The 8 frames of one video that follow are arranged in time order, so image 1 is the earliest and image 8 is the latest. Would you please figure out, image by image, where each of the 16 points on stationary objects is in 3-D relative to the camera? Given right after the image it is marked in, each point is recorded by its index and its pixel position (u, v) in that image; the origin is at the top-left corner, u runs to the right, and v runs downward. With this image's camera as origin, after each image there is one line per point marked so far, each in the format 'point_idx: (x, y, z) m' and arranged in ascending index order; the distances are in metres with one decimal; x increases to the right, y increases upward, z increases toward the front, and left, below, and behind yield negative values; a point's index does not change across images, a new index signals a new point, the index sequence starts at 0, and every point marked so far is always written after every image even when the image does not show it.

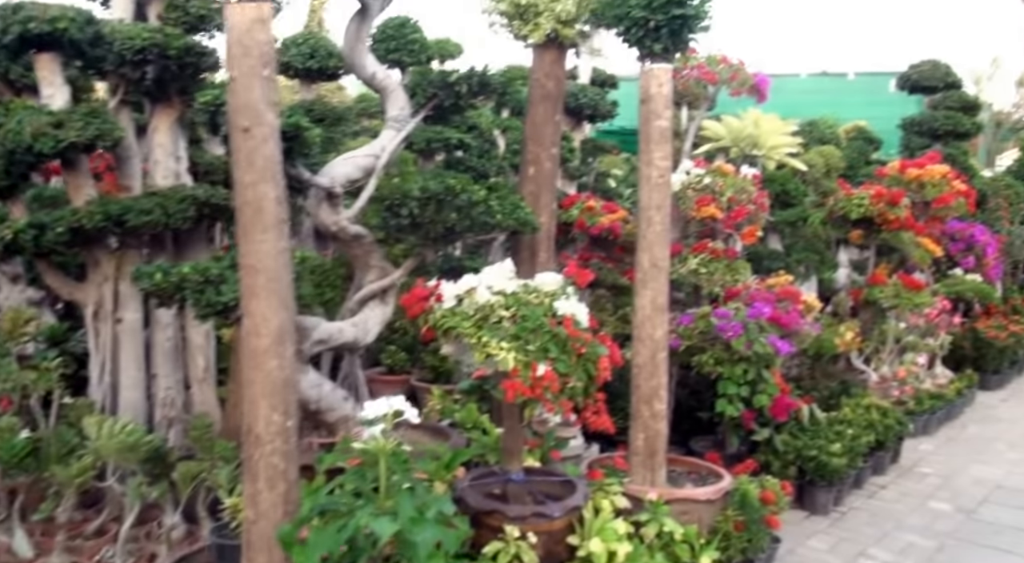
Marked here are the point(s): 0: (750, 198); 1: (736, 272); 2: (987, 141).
0: (+1.3, +0.4, +5.7) m
1: (+1.2, 0.0, +5.8) m
2: (+6.0, +1.7, +13.5) m
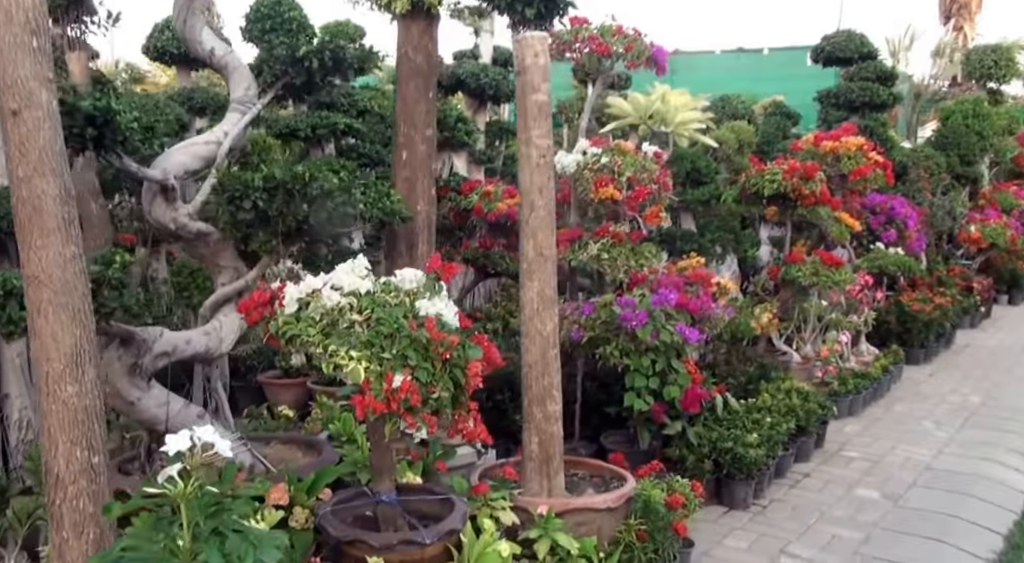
0: (+0.7, +0.5, +5.4) m
1: (+0.6, +0.1, +5.4) m
2: (+4.9, +2.1, +13.4) m
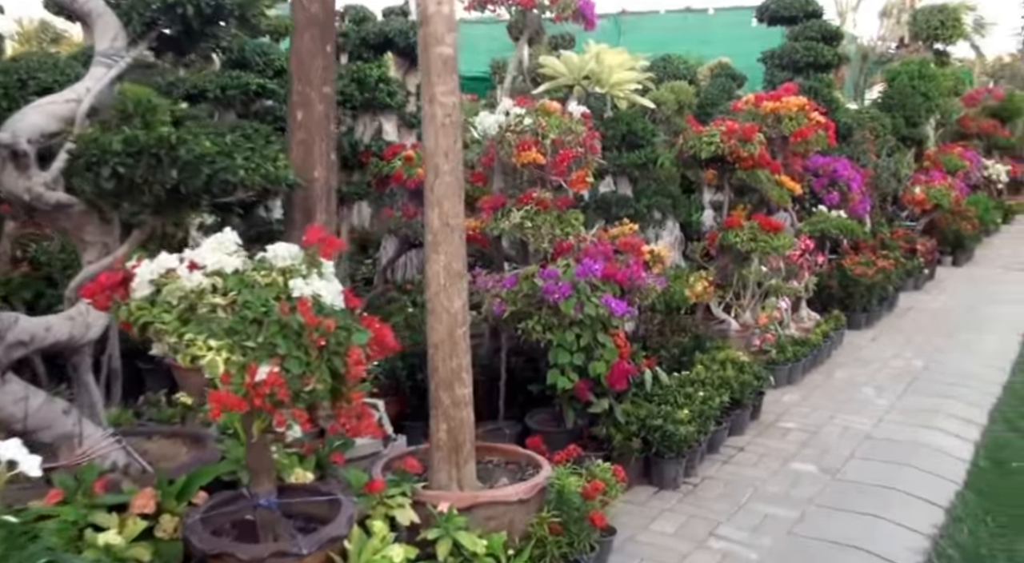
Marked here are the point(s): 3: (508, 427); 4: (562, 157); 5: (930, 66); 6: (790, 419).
0: (+0.3, +0.7, +5.0) m
1: (+0.3, +0.3, +5.1) m
2: (+4.2, +2.5, +13.2) m
3: (0.0, -0.7, +5.1) m
4: (+0.2, +0.6, +4.9) m
5: (+4.3, +2.2, +11.3) m
6: (+1.5, -0.8, +6.0) m
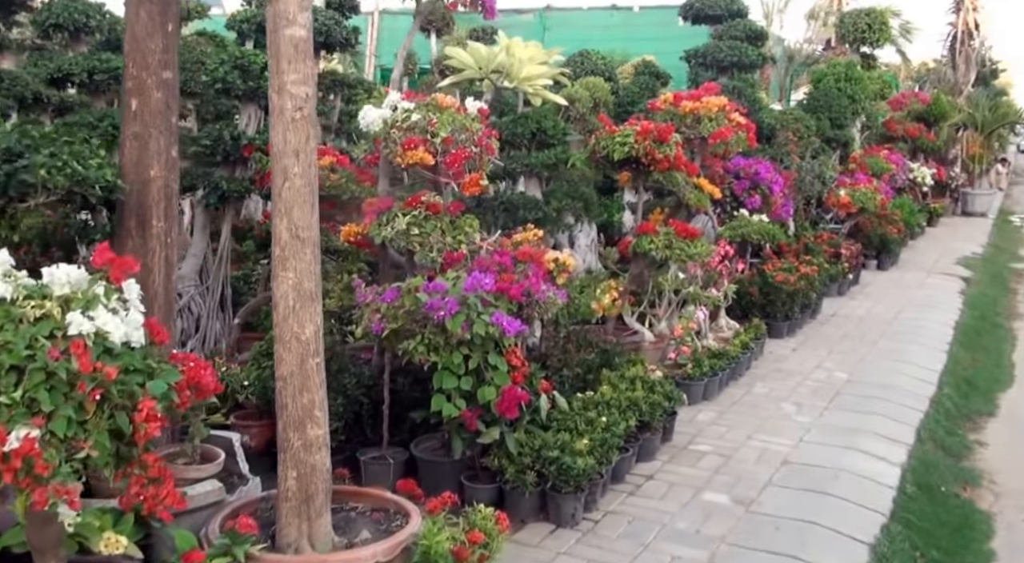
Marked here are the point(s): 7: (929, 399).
0: (-0.2, +0.6, +4.5) m
1: (-0.2, +0.2, +4.6) m
2: (+3.2, +2.5, +12.9) m
3: (-0.5, -0.7, +4.6) m
4: (-0.2, +0.5, +4.4) m
5: (+3.5, +2.2, +11.0) m
6: (+1.0, -0.8, +5.6) m
7: (+2.5, -0.7, +6.6) m
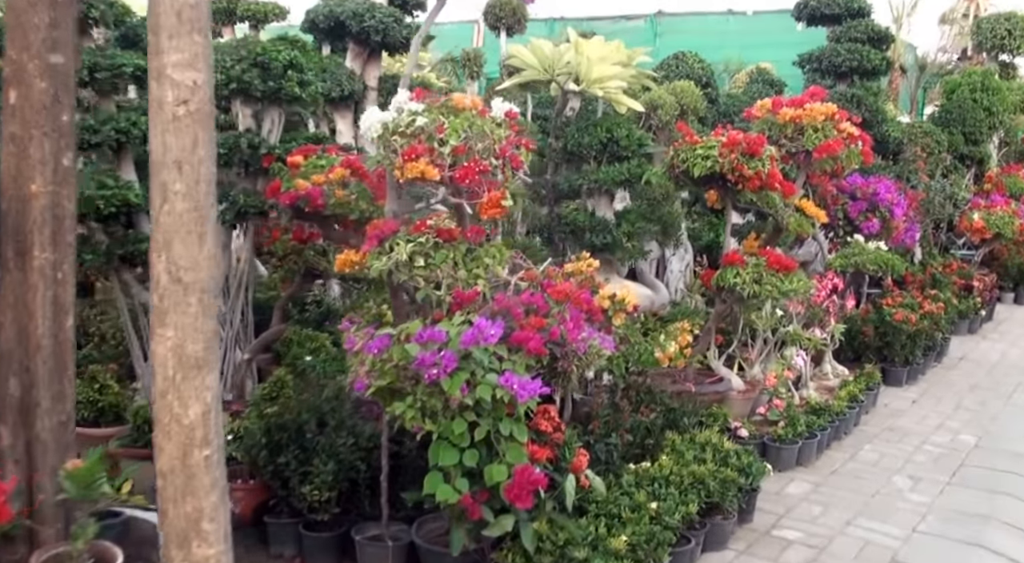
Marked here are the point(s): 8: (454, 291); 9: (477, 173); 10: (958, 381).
0: (-0.1, +0.5, +3.6) m
1: (-0.1, +0.1, +3.7) m
2: (+4.2, +2.1, +11.6) m
3: (-0.4, -0.9, +3.7) m
4: (-0.1, +0.4, +3.5) m
5: (+4.3, +1.8, +9.7) m
6: (+1.2, -1.0, +4.6) m
7: (+2.8, -1.0, +5.4) m
8: (-0.2, 0.0, +3.6) m
9: (-0.1, +0.3, +3.5) m
10: (+3.0, -0.7, +7.2) m
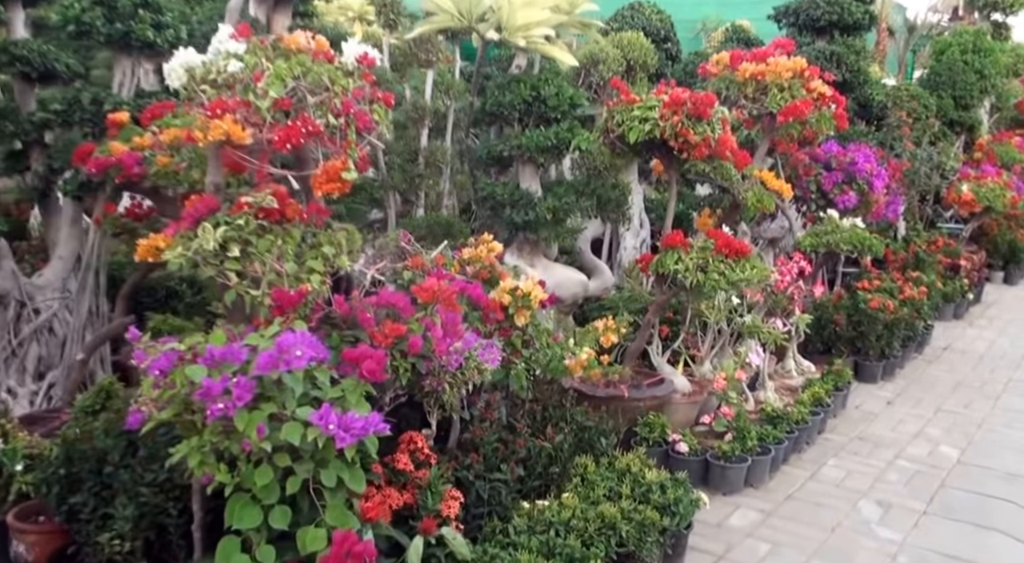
0: (-0.4, +0.5, +2.8) m
1: (-0.5, +0.1, +2.8) m
2: (+3.8, +2.4, +10.7) m
3: (-0.8, -0.9, +2.9) m
4: (-0.5, +0.4, +2.7) m
5: (+3.9, +2.0, +8.8) m
6: (+0.8, -1.0, +3.8) m
7: (+2.4, -0.9, +4.6) m
8: (-0.6, 0.0, +2.7) m
9: (-0.5, +0.4, +2.7) m
10: (+2.5, -0.6, +6.5) m
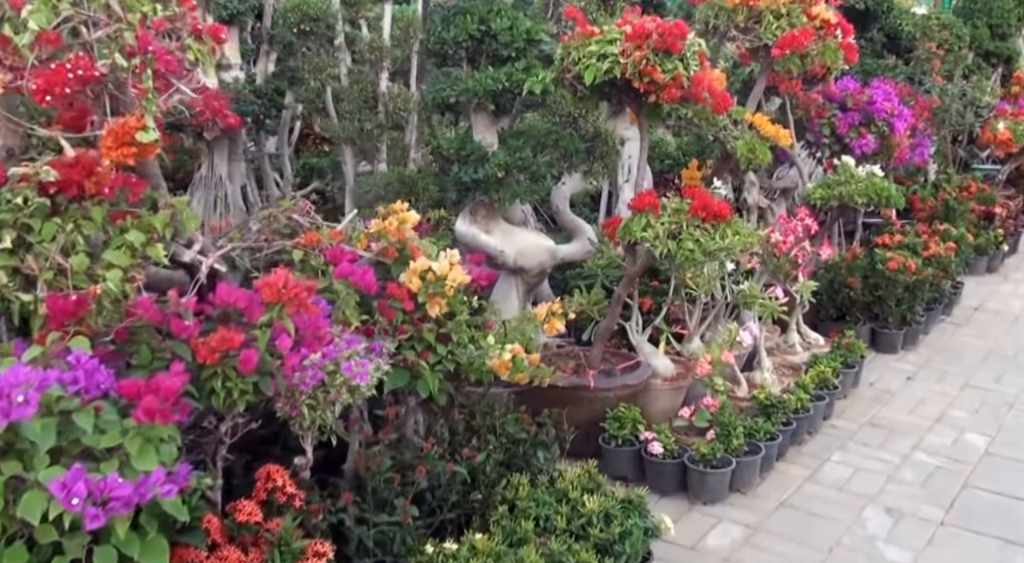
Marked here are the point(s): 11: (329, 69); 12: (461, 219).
0: (-0.7, +0.5, +2.1) m
1: (-0.8, +0.1, +2.1) m
2: (+3.7, +2.8, +9.8) m
3: (-1.1, -0.9, +2.3) m
4: (-0.8, +0.4, +2.0) m
5: (+3.8, +2.4, +7.9) m
6: (+0.5, -0.9, +3.1) m
7: (+2.2, -0.8, +3.8) m
8: (-0.9, 0.0, +2.0) m
9: (-0.8, +0.3, +2.0) m
10: (+2.4, -0.3, +5.7) m
11: (-0.7, +0.8, +4.2) m
12: (-0.2, +0.2, +4.1) m
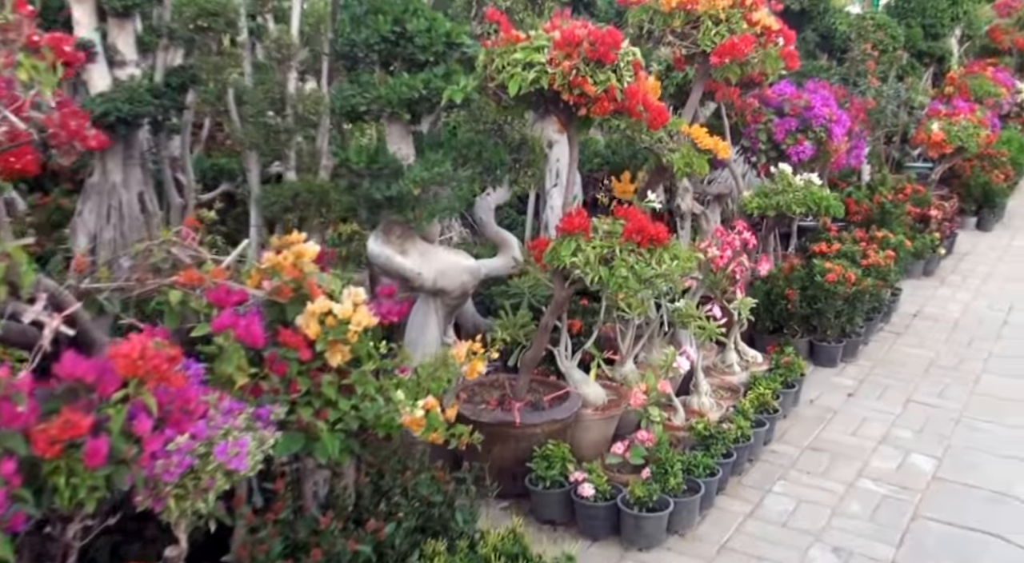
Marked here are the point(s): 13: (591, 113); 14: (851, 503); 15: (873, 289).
0: (-0.9, +0.3, +1.7) m
1: (-0.9, -0.1, +1.7) m
2: (+3.0, +2.9, +9.6) m
3: (-1.2, -1.0, +1.9) m
4: (-1.0, +0.2, +1.6) m
5: (+3.2, +2.4, +7.7) m
6: (+0.3, -1.0, +2.8) m
7: (+1.9, -0.8, +3.6) m
8: (-1.0, -0.2, +1.6) m
9: (-0.9, +0.2, +1.6) m
10: (+2.0, -0.4, +5.5) m
11: (-1.0, +0.7, +3.8) m
12: (-0.5, +0.1, +3.8) m
13: (+0.3, +0.6, +3.5) m
14: (+1.2, -0.8, +3.8) m
15: (+1.8, 0.0, +5.4) m
